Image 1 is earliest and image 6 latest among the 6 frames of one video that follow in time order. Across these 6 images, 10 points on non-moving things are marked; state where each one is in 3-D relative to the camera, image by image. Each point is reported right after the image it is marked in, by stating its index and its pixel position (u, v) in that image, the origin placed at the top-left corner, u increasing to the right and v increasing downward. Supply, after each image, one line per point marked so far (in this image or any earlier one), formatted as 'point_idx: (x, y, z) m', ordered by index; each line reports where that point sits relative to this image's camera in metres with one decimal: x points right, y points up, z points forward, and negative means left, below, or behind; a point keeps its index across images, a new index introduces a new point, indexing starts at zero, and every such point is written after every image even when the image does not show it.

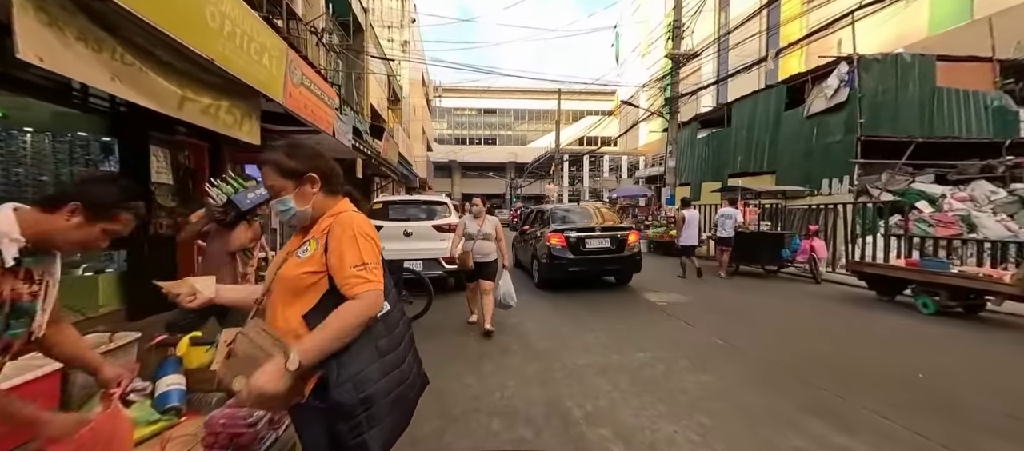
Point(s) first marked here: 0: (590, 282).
0: (+2.0, -1.4, +9.5) m
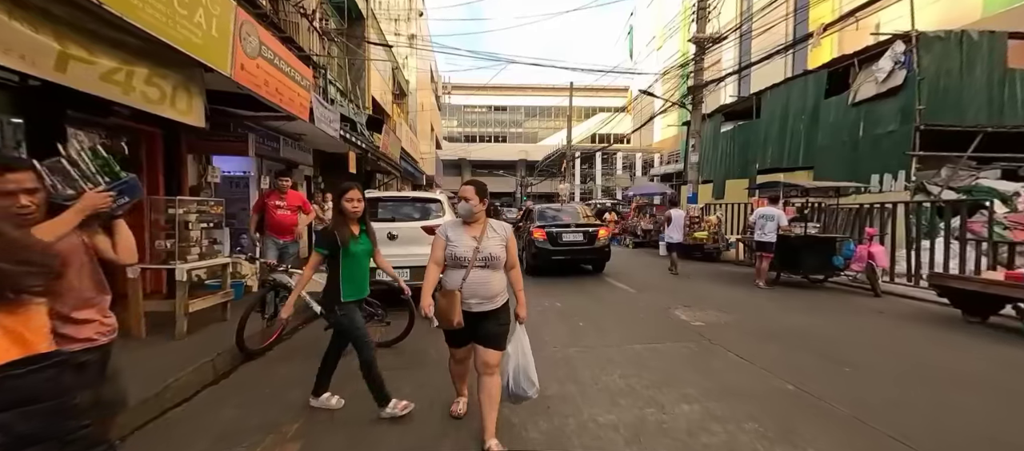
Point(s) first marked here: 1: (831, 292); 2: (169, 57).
0: (+2.1, -1.5, +8.3) m
1: (+7.2, -1.5, +8.1) m
2: (-3.9, +1.9, +4.1) m
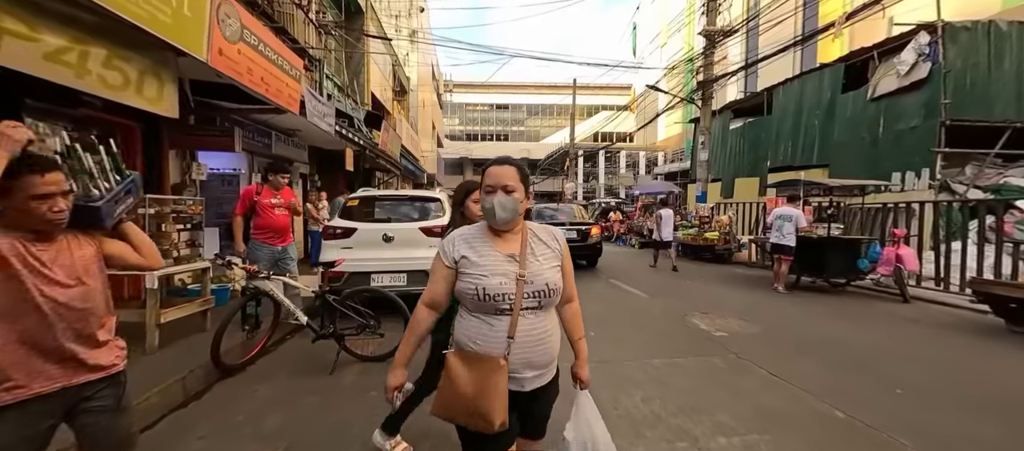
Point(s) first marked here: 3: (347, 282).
0: (+2.2, -1.5, +7.8) m
1: (+7.3, -1.5, +7.7) m
2: (-3.8, +1.9, +3.6) m
3: (-2.5, -0.9, +5.6) m
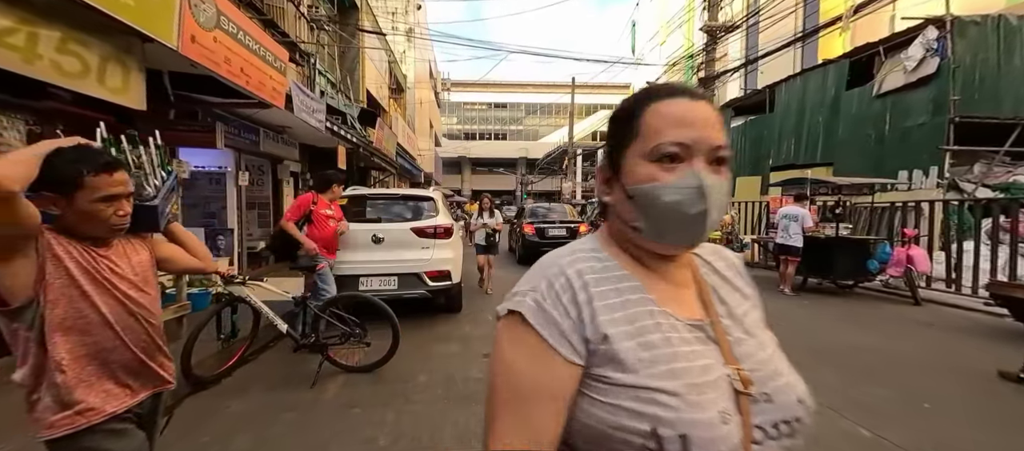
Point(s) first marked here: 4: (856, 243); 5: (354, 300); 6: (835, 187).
0: (+2.1, -1.5, +7.5) m
1: (+7.2, -1.5, +7.4) m
2: (-3.8, +1.9, +3.3) m
3: (-2.6, -0.9, +5.3) m
4: (+7.1, -0.4, +7.5) m
5: (-1.7, -0.8, +4.0) m
6: (+7.3, +0.9, +8.1) m
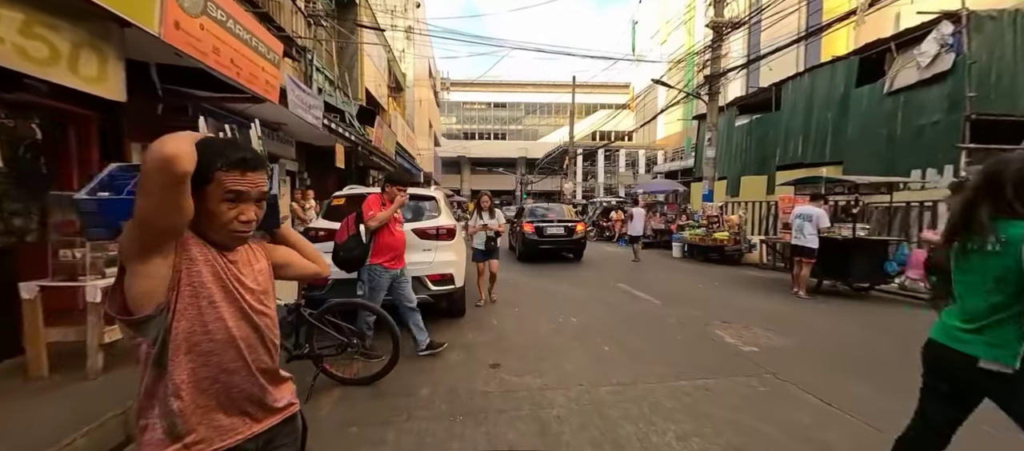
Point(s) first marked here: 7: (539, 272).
0: (+2.2, -1.5, +7.2) m
1: (+7.3, -1.5, +7.1) m
2: (-3.7, +1.9, +3.0) m
3: (-2.5, -0.9, +5.0) m
4: (+7.2, -0.4, +7.2) m
5: (-1.6, -0.8, +3.7) m
6: (+7.4, +0.9, +7.9) m
7: (+0.8, -1.4, +10.9) m
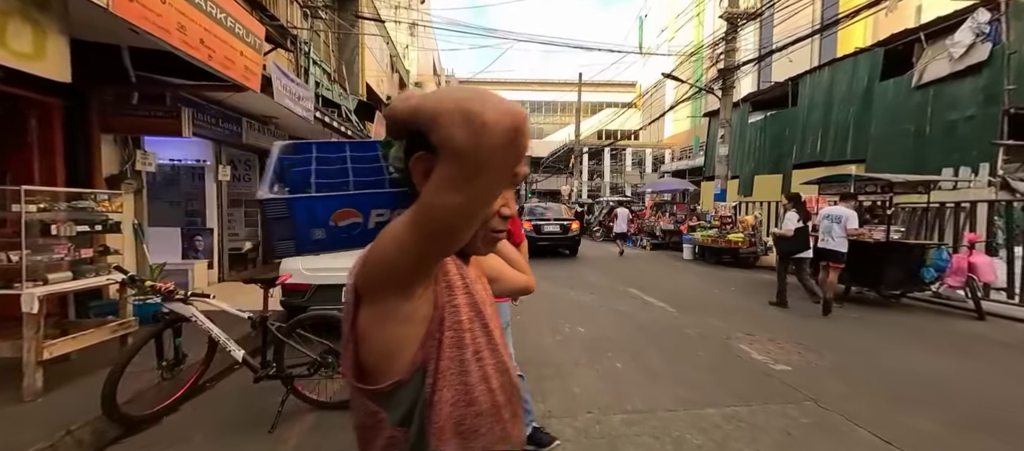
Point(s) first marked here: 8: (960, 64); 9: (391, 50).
0: (+2.3, -1.5, +6.7) m
1: (+7.3, -1.6, +6.5) m
2: (-3.7, +1.9, +2.6) m
3: (-2.5, -0.9, +4.5) m
4: (+7.2, -0.4, +6.6) m
5: (-1.6, -0.8, +3.2) m
6: (+7.4, +0.8, +7.3) m
7: (+0.9, -1.4, +10.4) m
8: (+11.4, +4.1, +9.1) m
9: (-6.7, +9.7, +19.9) m
